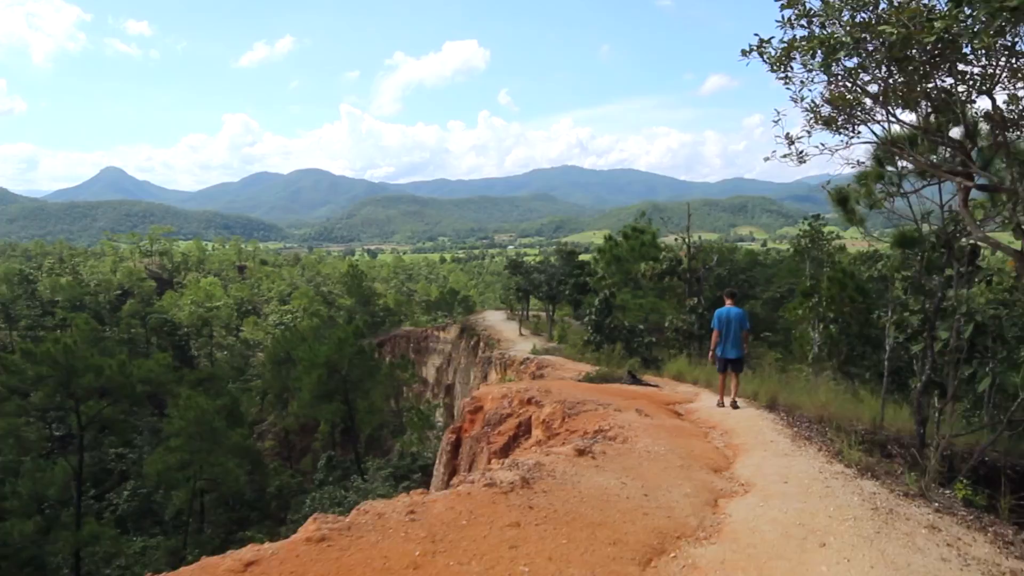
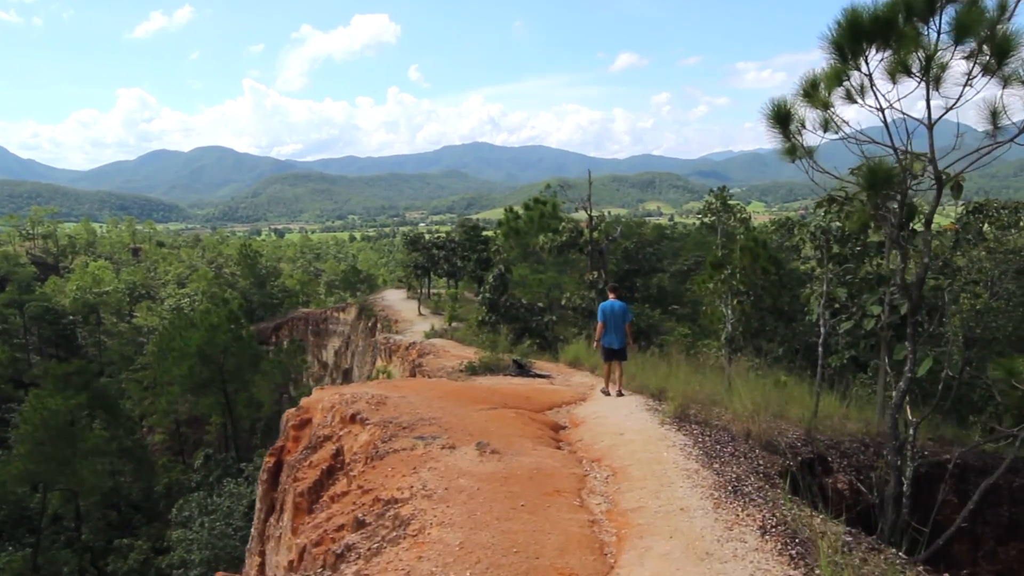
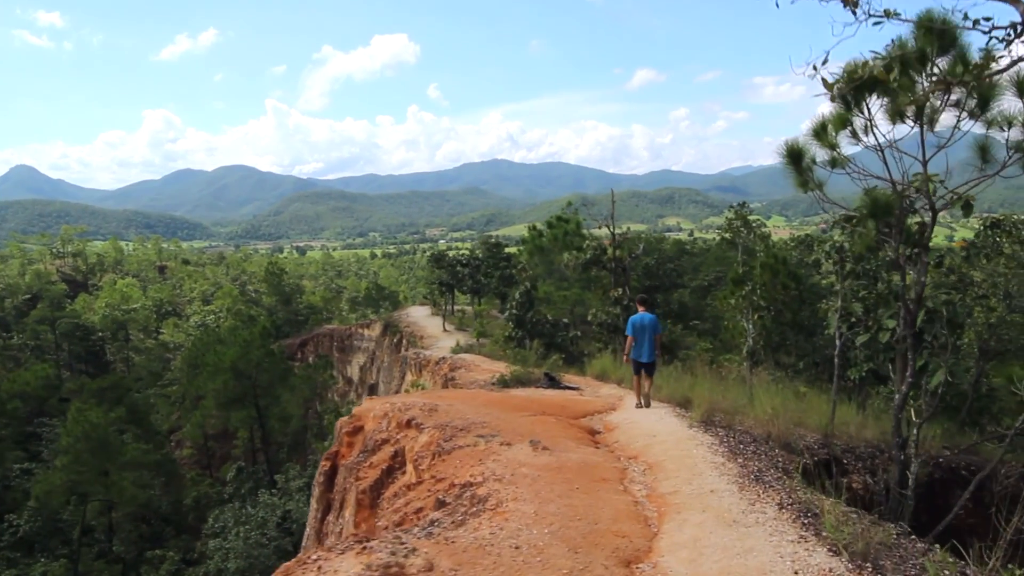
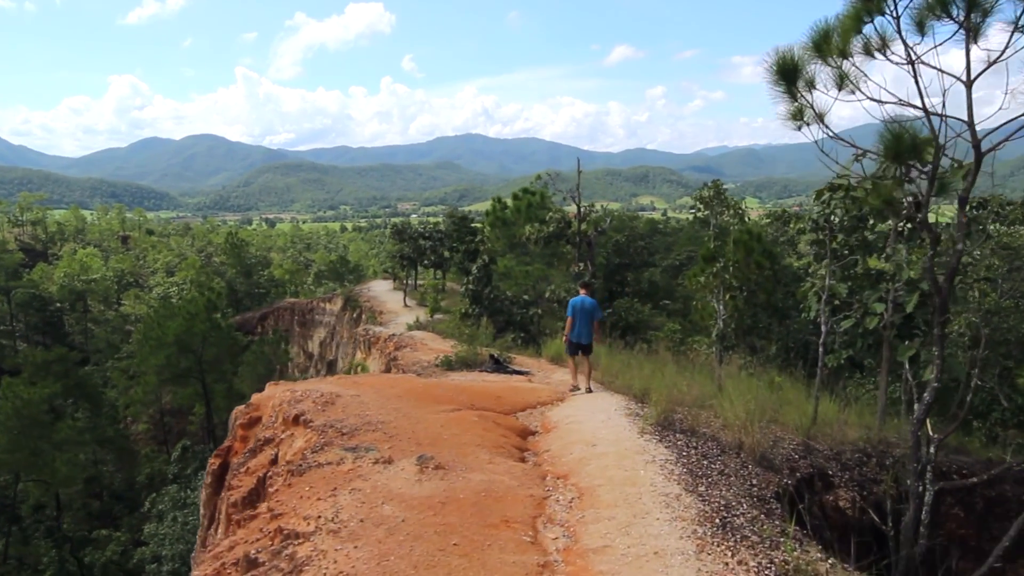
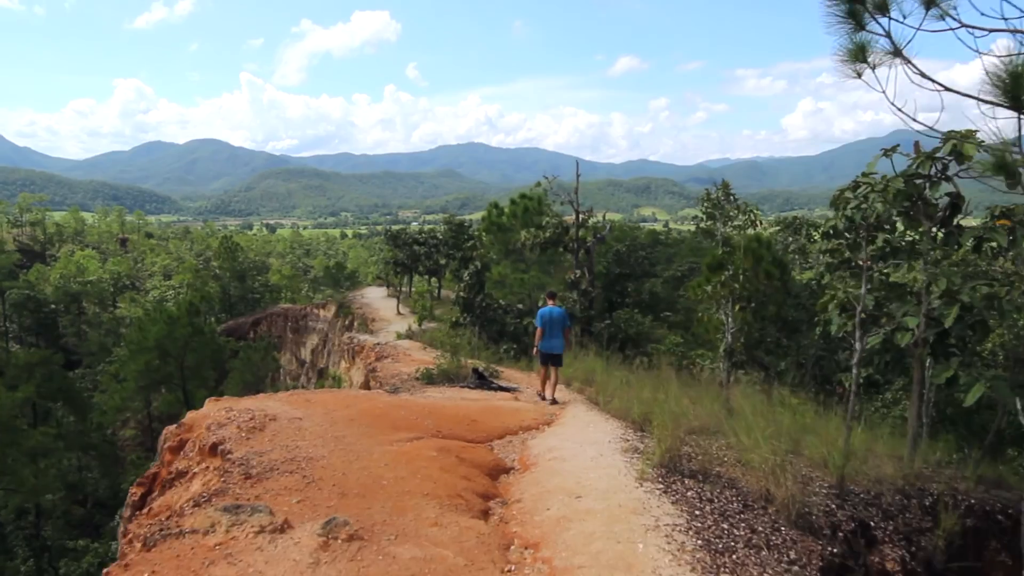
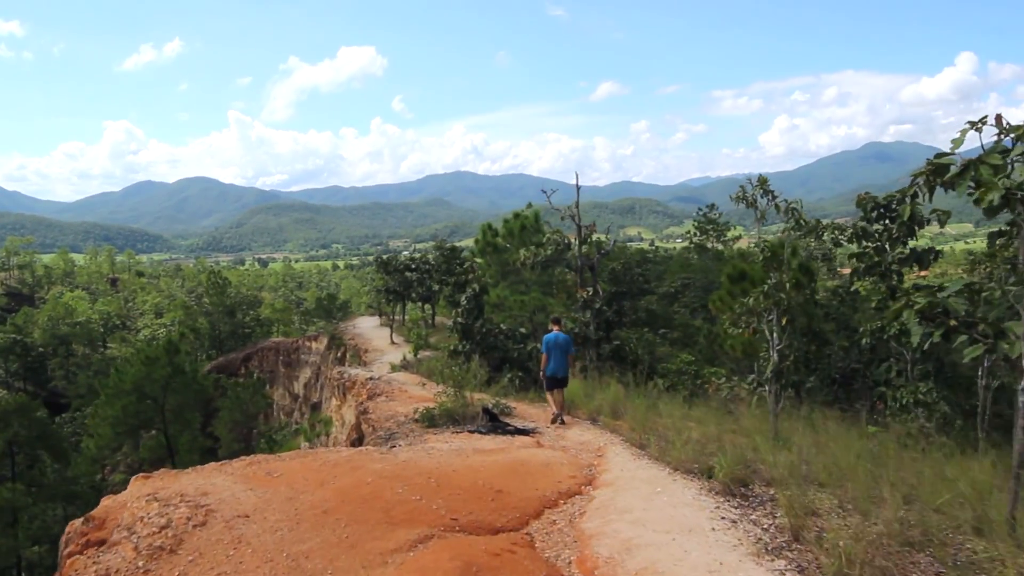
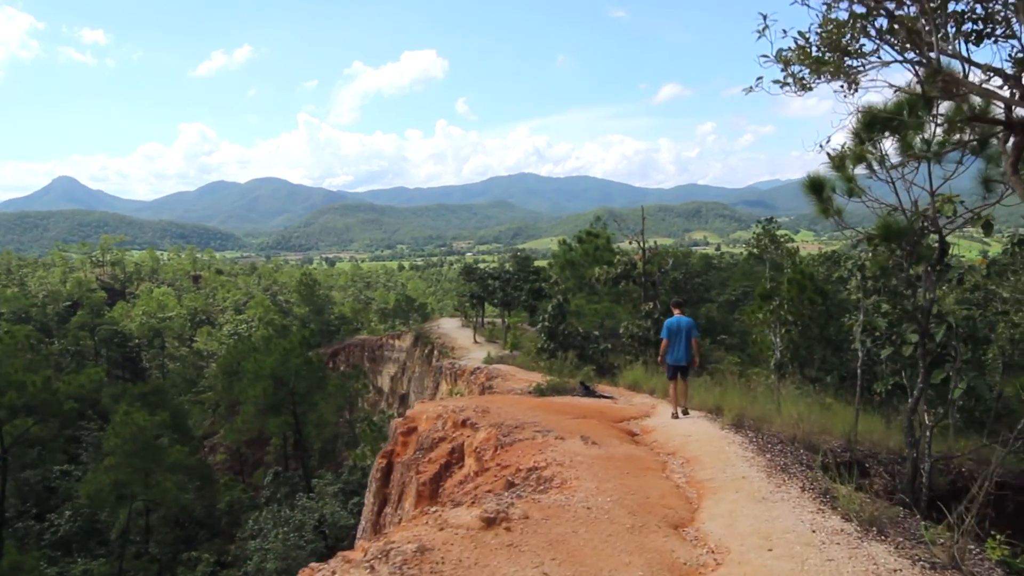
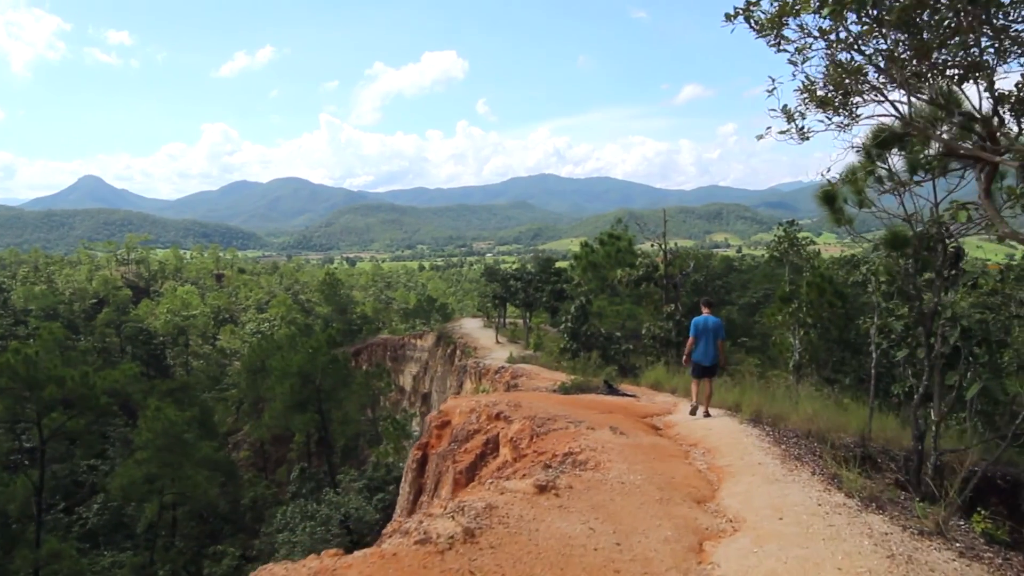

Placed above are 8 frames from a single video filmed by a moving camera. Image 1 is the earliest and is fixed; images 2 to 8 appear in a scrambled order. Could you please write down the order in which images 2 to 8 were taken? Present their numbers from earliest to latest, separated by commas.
8, 7, 3, 2, 4, 5, 6
